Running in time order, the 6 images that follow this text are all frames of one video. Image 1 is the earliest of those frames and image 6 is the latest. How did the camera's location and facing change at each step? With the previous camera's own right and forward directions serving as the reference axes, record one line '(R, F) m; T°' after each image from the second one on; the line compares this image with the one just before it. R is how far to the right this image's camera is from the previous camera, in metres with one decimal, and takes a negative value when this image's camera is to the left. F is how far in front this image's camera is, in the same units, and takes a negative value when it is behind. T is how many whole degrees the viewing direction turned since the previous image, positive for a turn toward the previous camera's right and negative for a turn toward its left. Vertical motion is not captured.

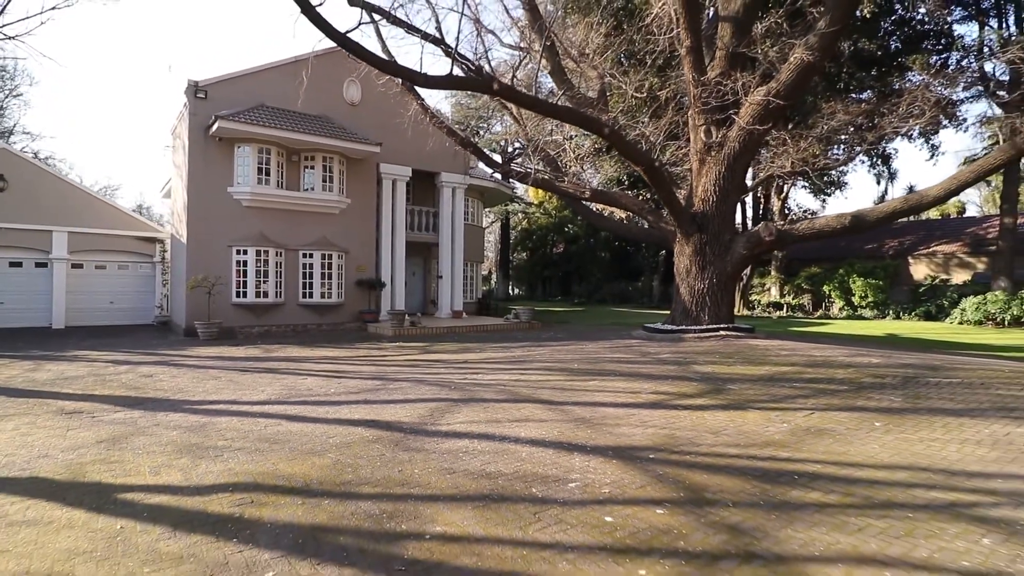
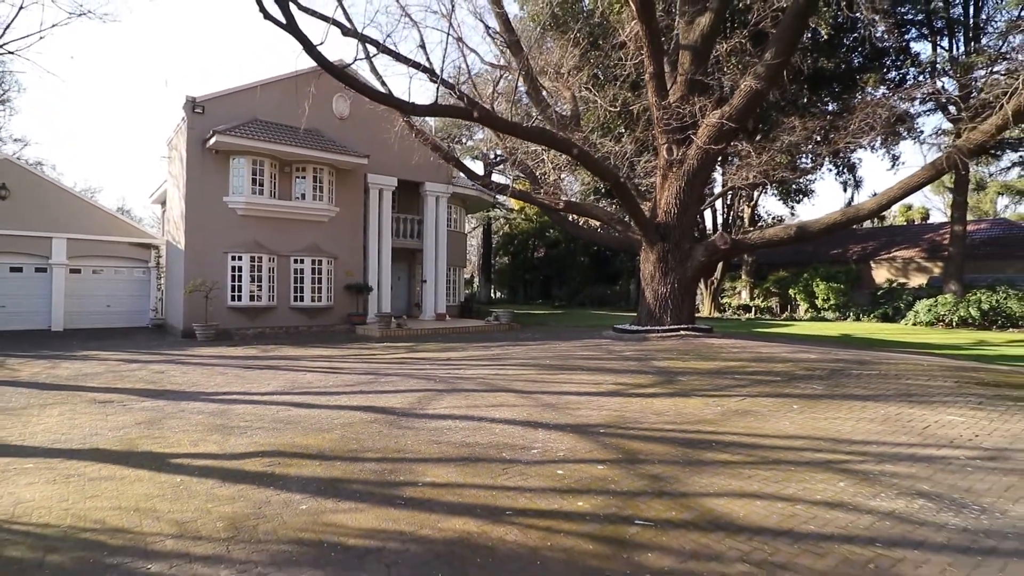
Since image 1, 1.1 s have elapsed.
(+0.1, -1.1) m; +2°
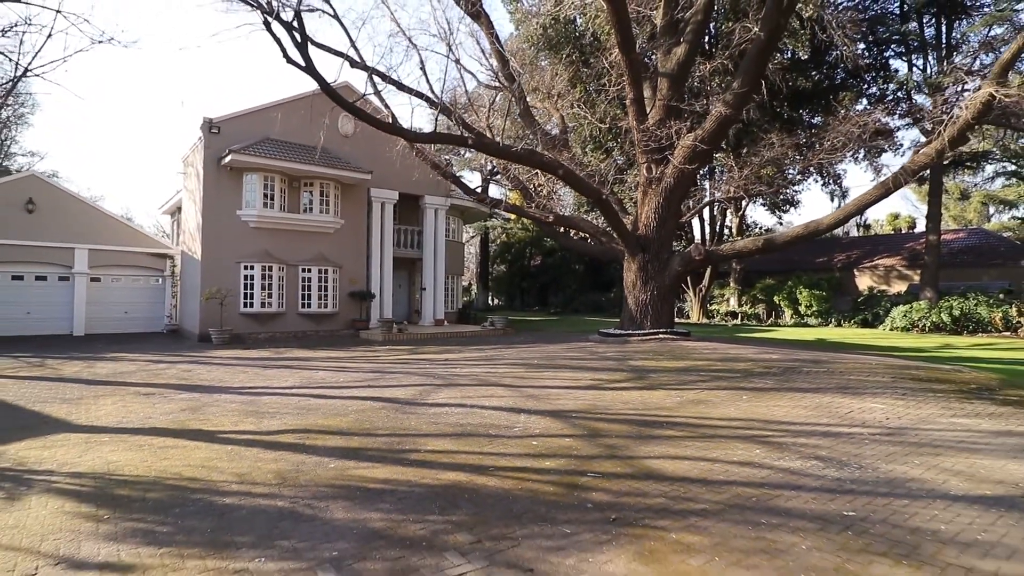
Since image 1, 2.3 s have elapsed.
(+0.2, -1.2) m; 0°
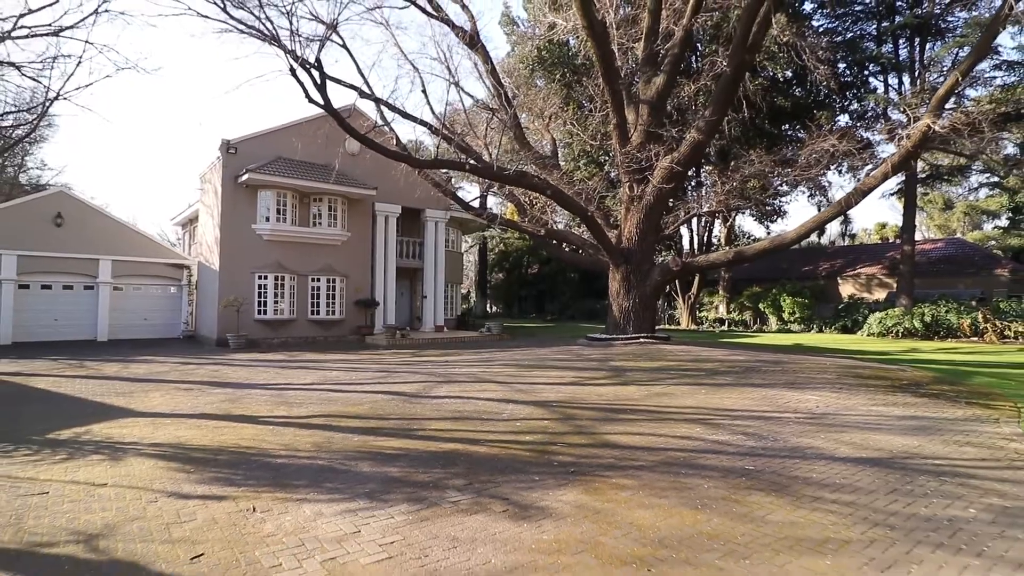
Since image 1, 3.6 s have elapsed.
(+0.1, -1.4) m; 0°
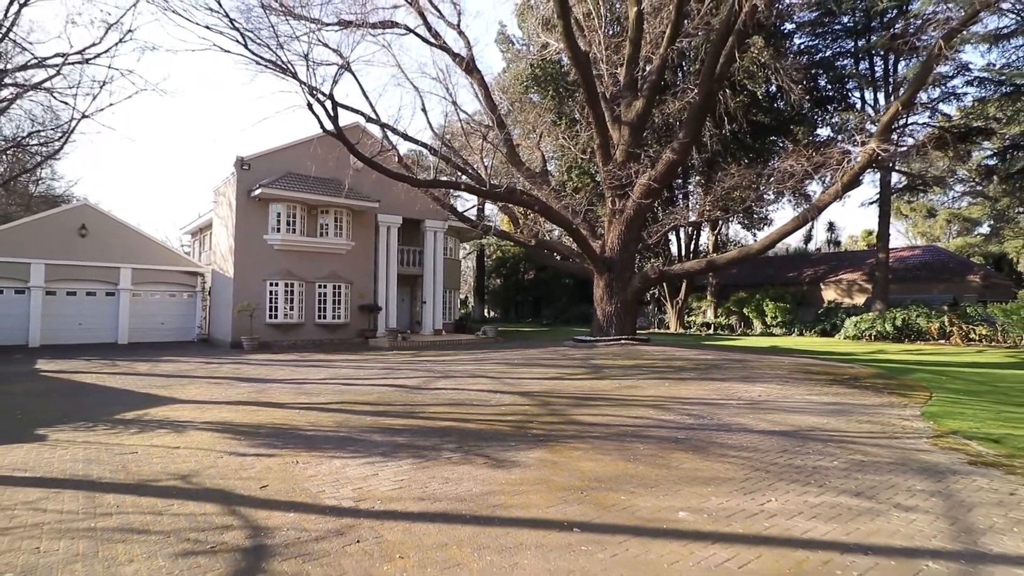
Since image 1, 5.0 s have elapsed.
(+0.2, -1.5) m; 0°
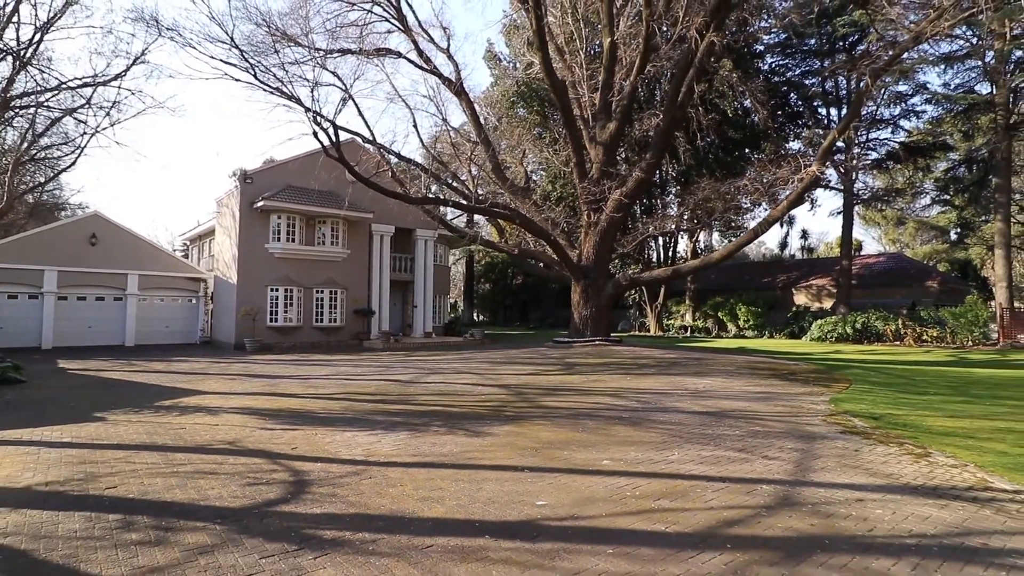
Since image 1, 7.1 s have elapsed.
(+0.2, -1.7) m; +1°
